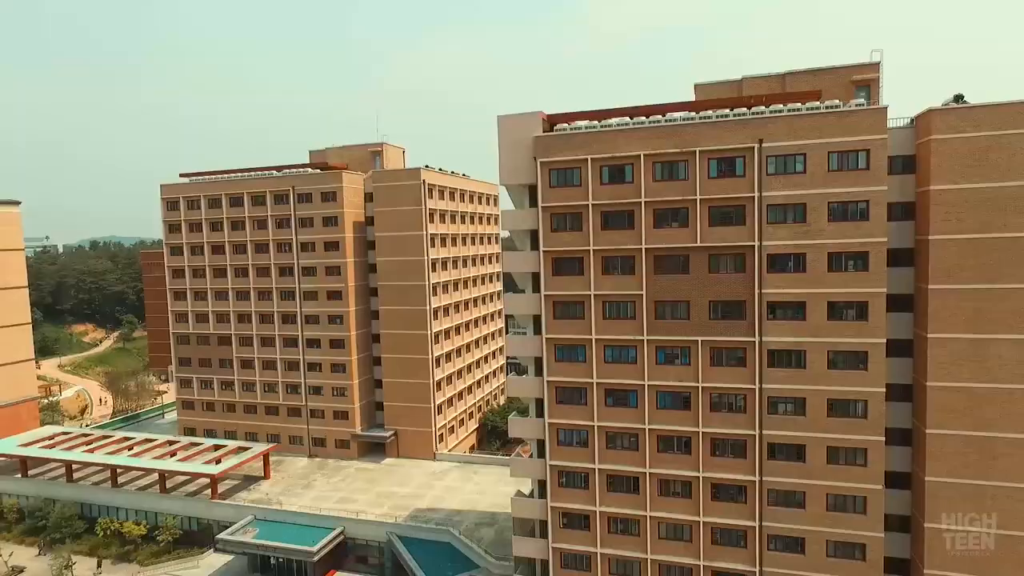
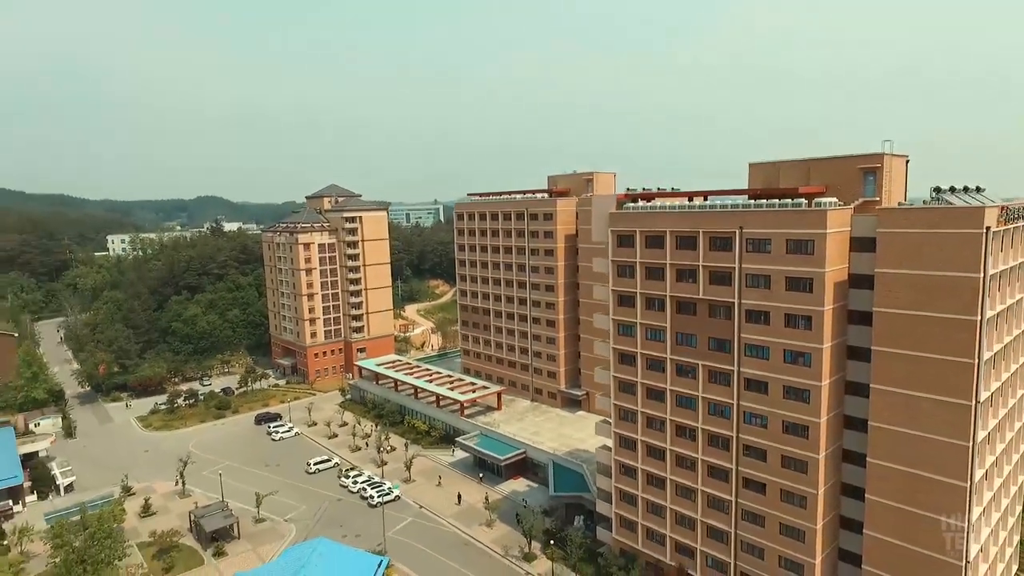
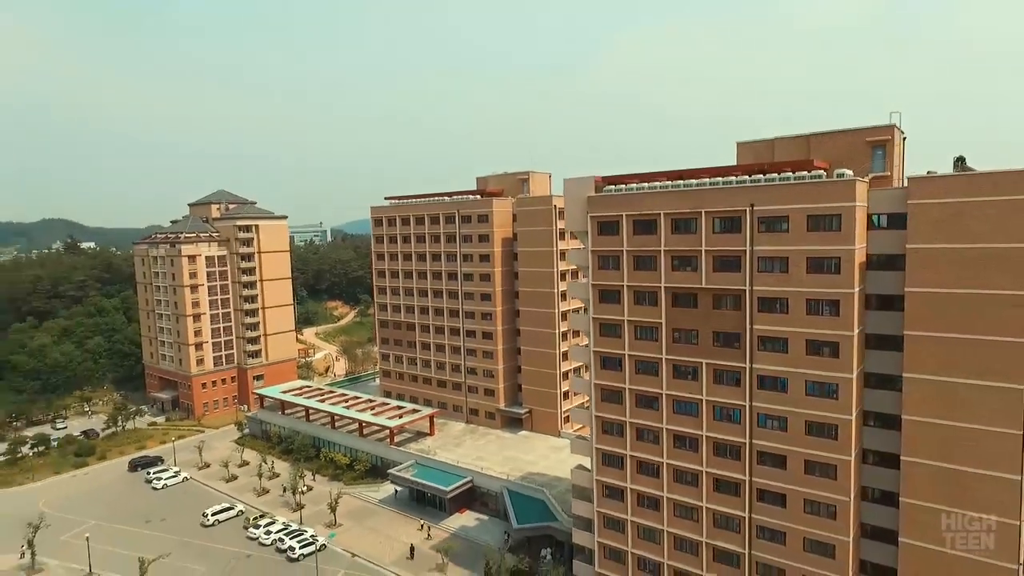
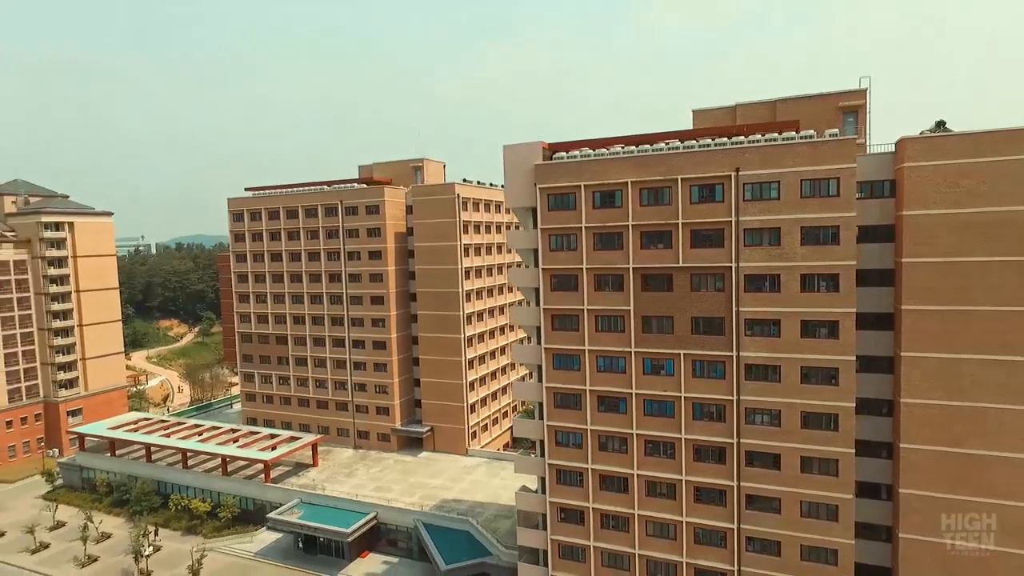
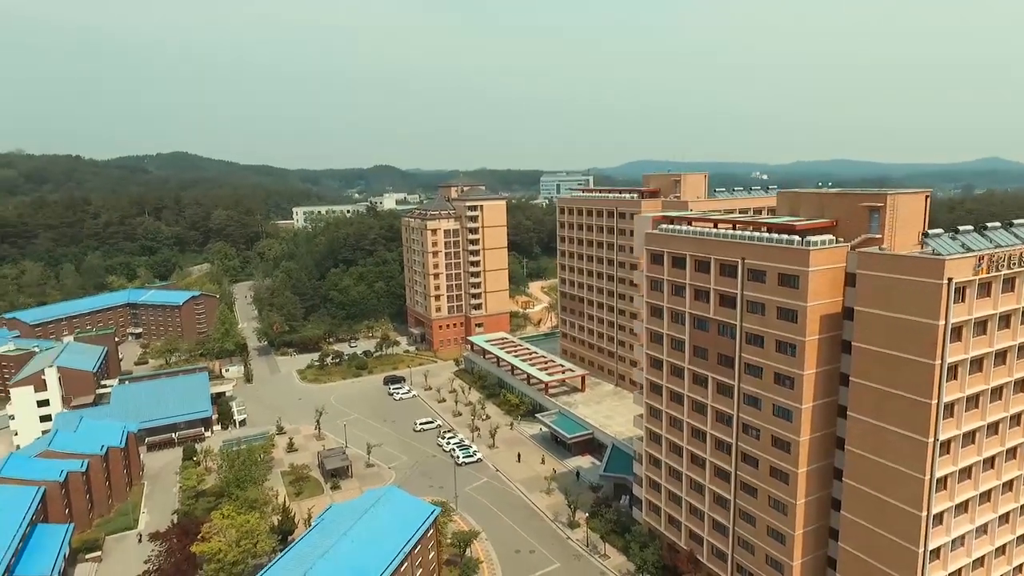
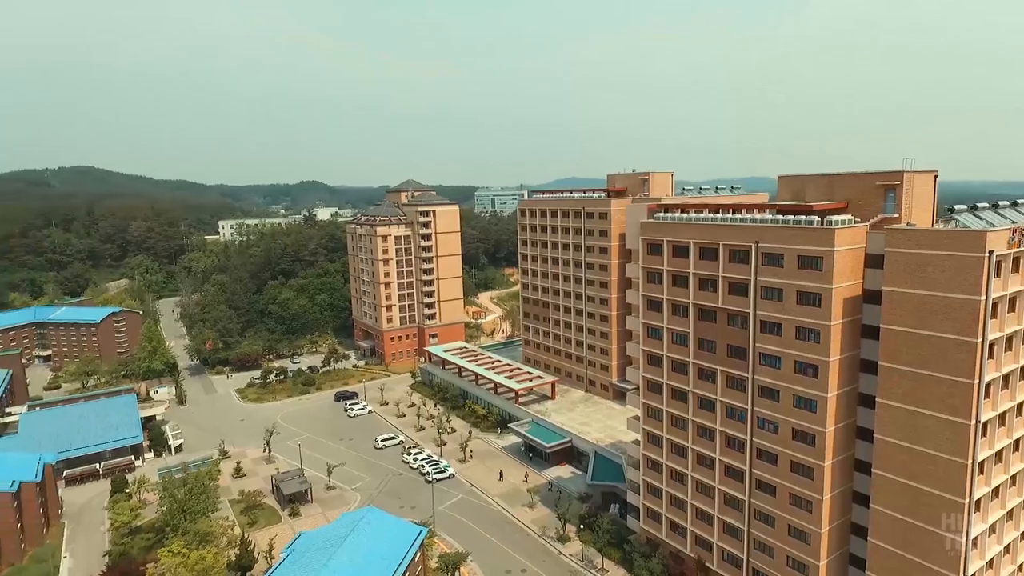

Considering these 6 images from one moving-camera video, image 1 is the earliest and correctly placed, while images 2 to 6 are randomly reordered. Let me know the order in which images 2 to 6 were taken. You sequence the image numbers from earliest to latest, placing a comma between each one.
4, 3, 2, 6, 5
